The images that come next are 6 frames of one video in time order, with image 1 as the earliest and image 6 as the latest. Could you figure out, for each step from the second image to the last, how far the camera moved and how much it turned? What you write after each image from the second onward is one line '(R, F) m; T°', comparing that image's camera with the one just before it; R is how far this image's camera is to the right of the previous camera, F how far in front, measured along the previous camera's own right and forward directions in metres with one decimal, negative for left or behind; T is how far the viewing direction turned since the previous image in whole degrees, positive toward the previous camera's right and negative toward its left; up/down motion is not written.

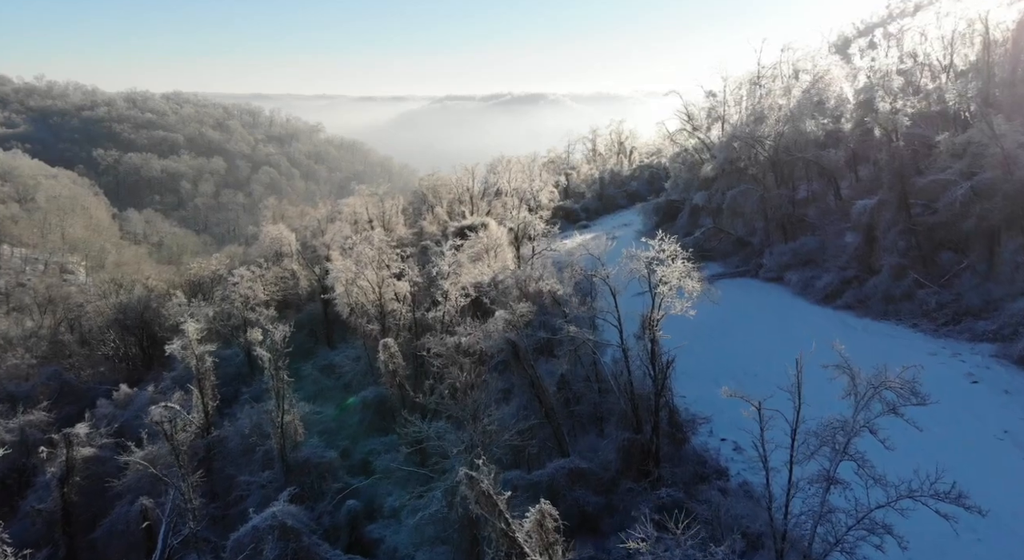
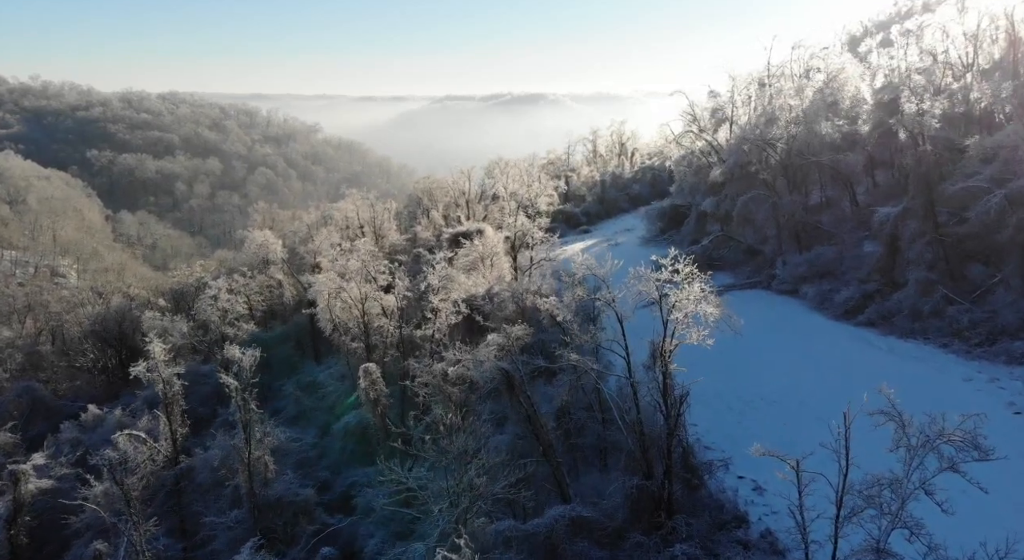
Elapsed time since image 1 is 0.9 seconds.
(+0.2, +3.5) m; 0°
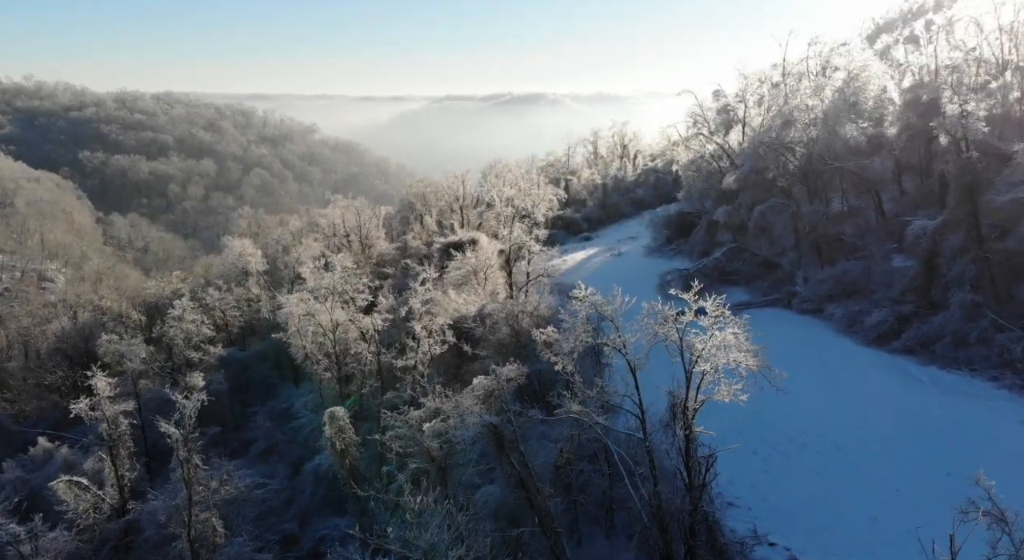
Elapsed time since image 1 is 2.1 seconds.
(+0.4, +4.7) m; 0°
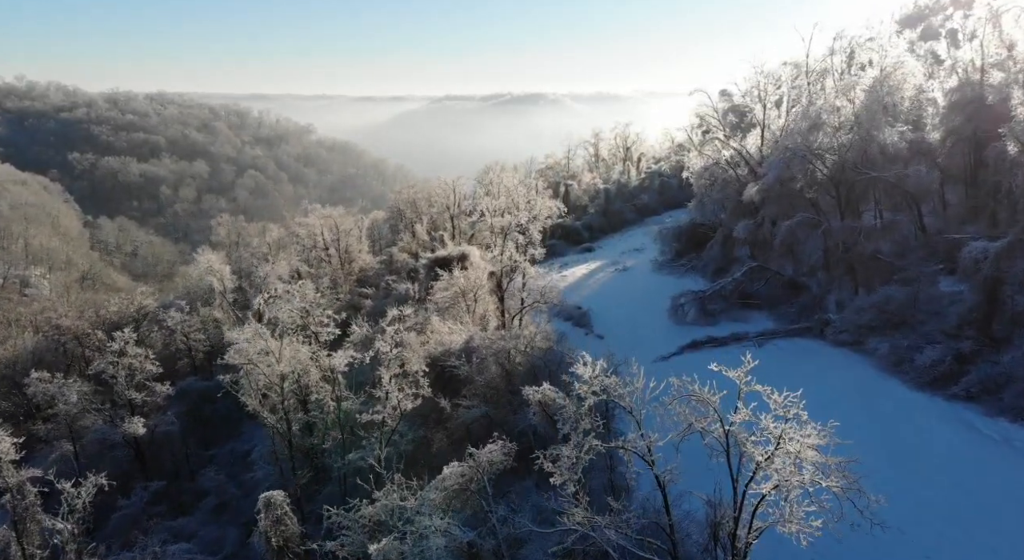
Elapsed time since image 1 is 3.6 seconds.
(+0.5, +6.0) m; 0°
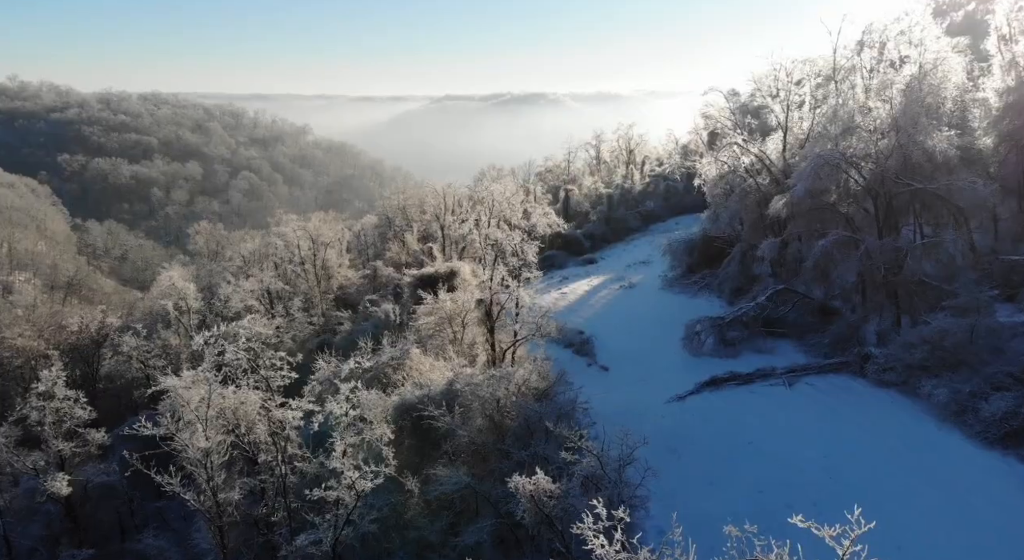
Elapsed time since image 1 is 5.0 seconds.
(+0.4, +5.7) m; 0°
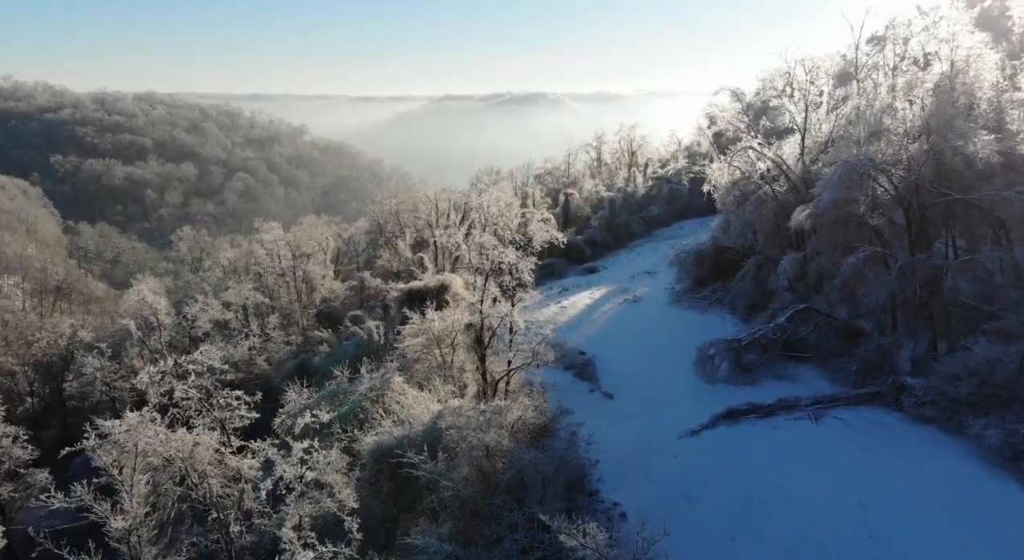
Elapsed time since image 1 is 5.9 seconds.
(+0.3, +3.8) m; 0°
